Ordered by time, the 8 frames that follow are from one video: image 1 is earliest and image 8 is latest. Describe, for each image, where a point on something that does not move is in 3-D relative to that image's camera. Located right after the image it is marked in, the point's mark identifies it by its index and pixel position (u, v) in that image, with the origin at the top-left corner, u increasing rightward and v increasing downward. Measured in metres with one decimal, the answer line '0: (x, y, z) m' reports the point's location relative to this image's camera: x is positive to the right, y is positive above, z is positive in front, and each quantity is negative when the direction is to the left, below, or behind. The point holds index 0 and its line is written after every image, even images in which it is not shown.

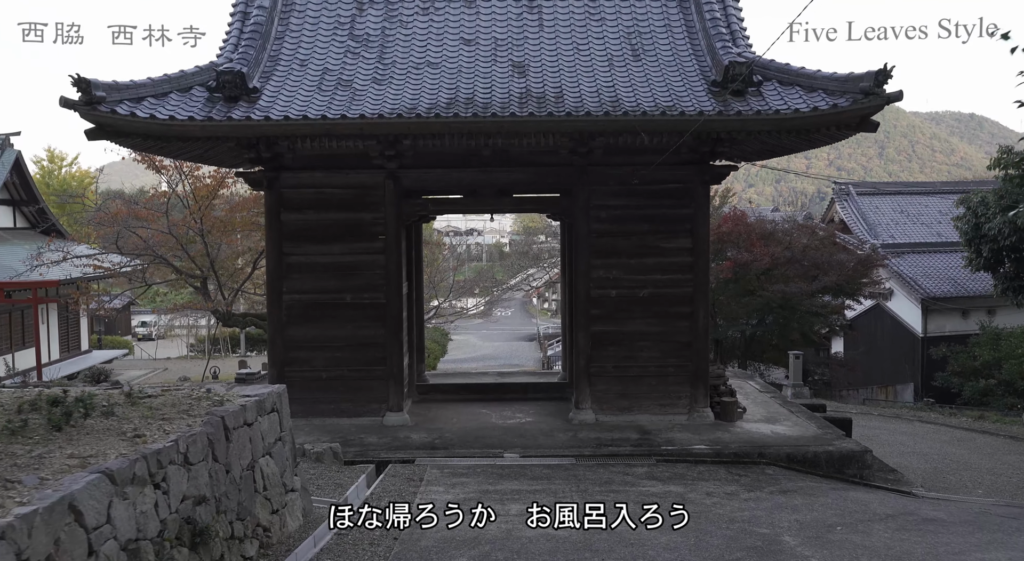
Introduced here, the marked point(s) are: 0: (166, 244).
0: (-6.7, +0.7, +14.5) m
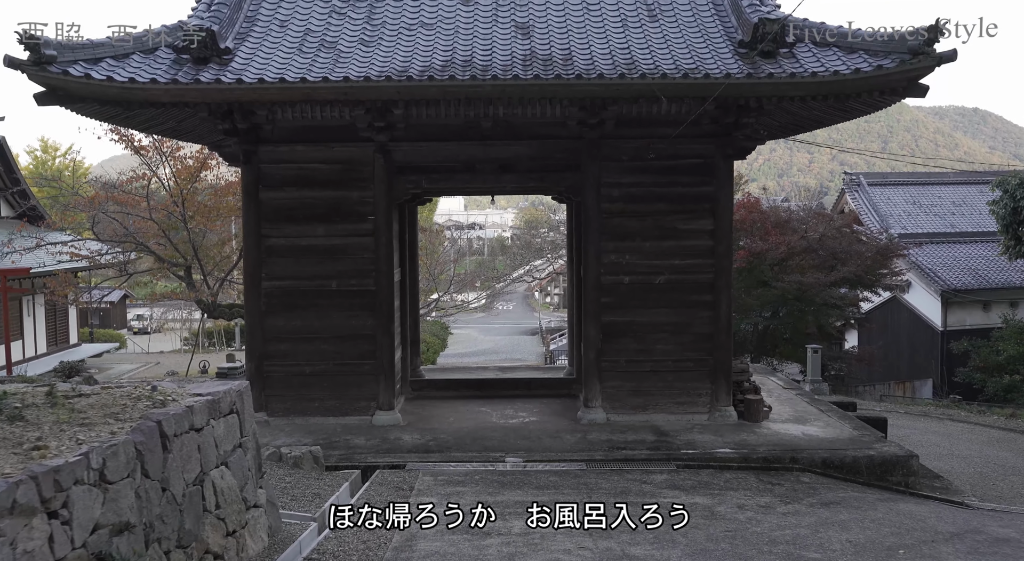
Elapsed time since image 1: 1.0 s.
0: (-6.7, +0.9, +13.7) m
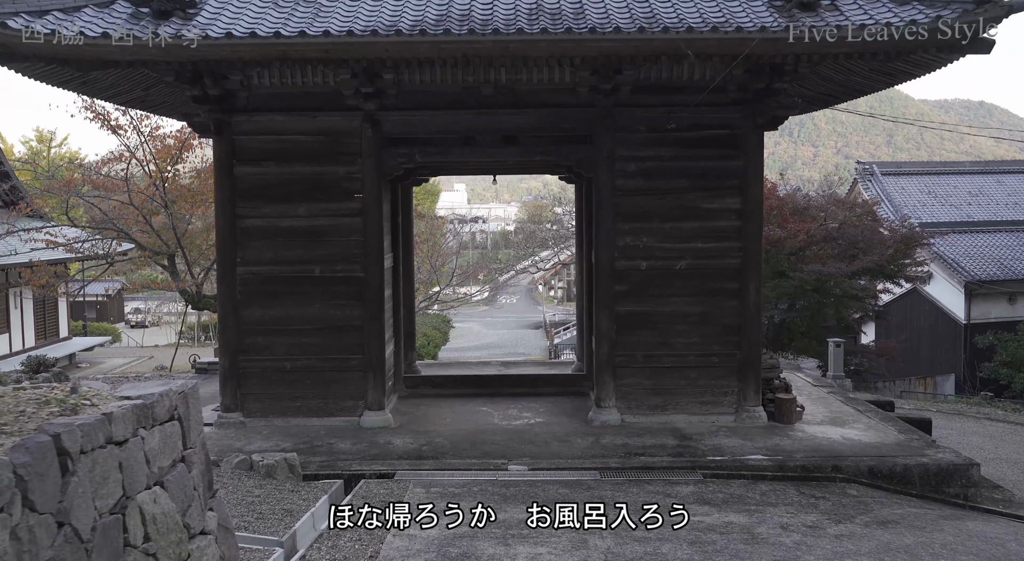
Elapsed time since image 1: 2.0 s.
0: (-6.6, +1.1, +12.9) m
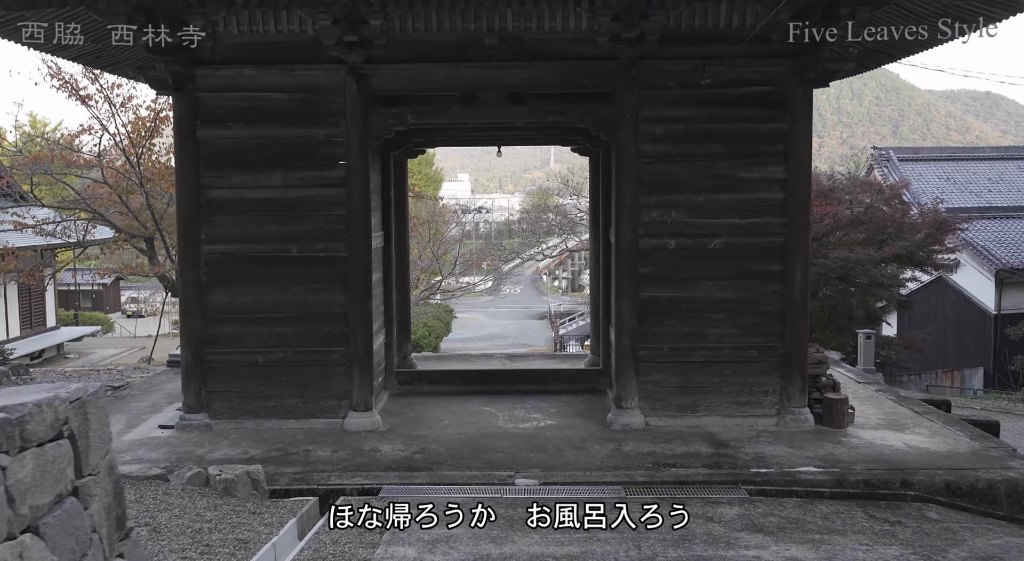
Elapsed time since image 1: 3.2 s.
0: (-6.5, +1.3, +11.9) m
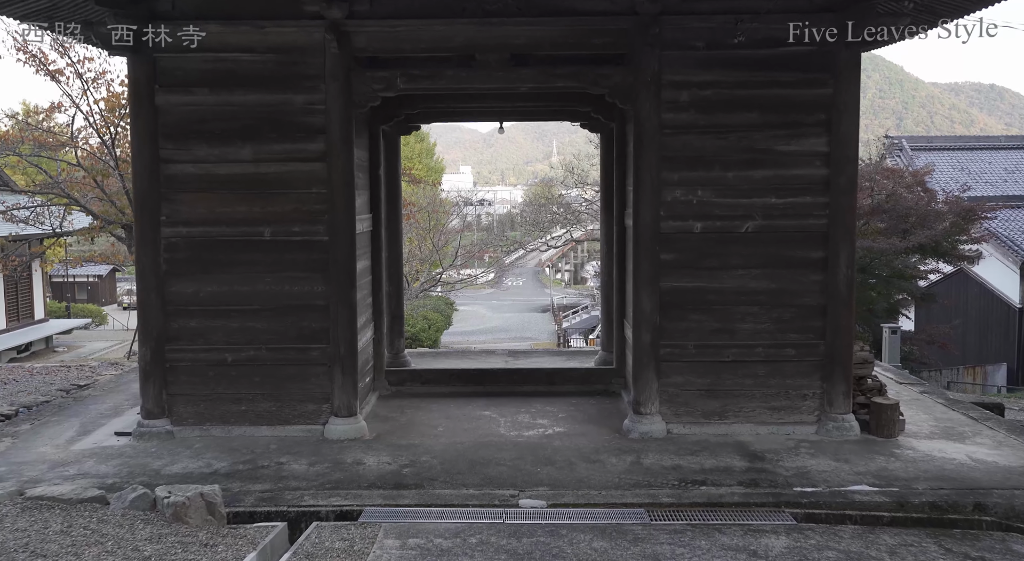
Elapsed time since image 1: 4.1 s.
0: (-6.5, +1.5, +11.1) m
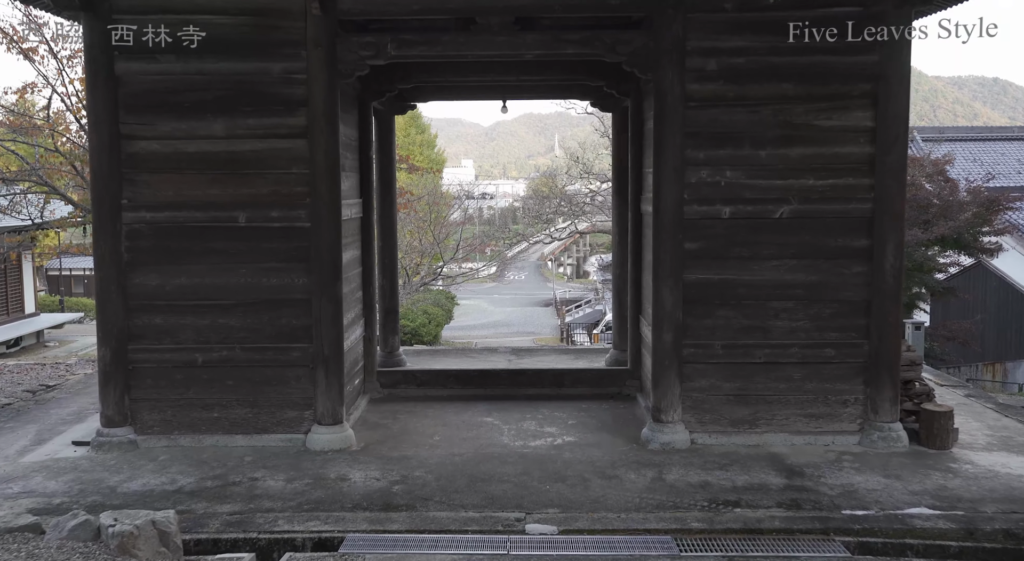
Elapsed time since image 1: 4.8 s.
0: (-6.4, +1.6, +10.5) m
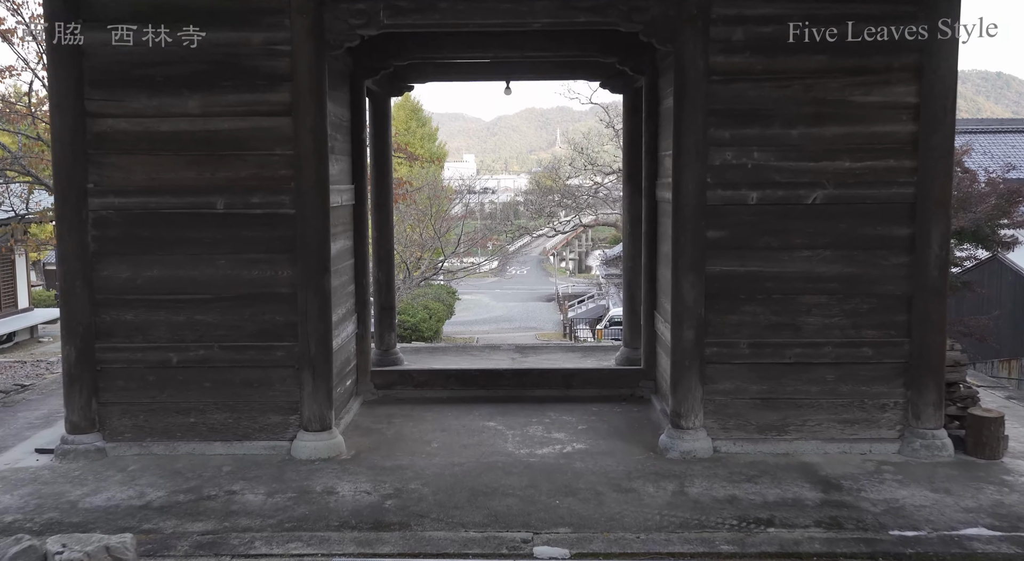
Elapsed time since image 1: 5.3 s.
0: (-6.4, +1.7, +10.0) m
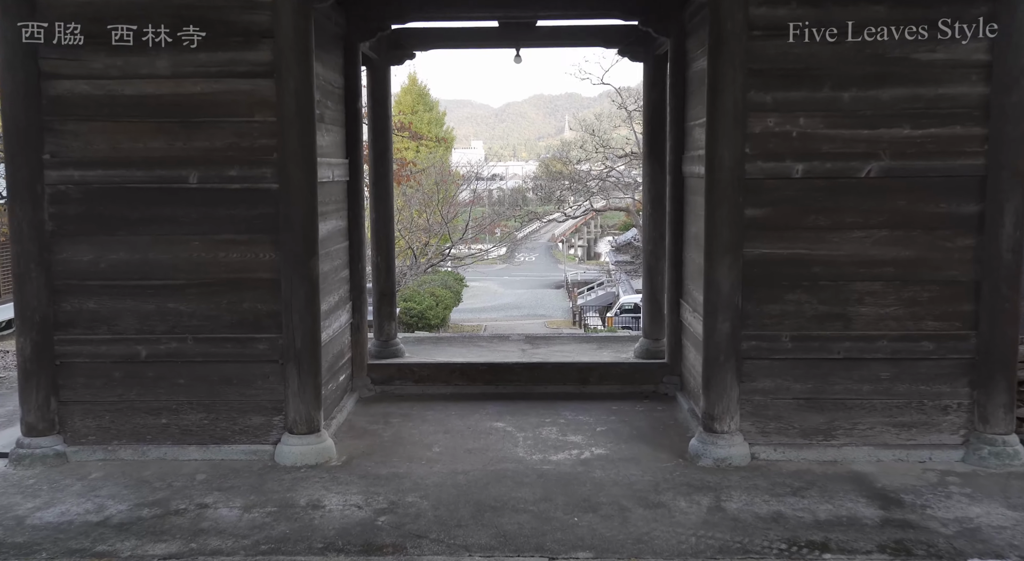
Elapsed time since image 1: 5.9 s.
0: (-6.3, +1.9, +9.5) m
